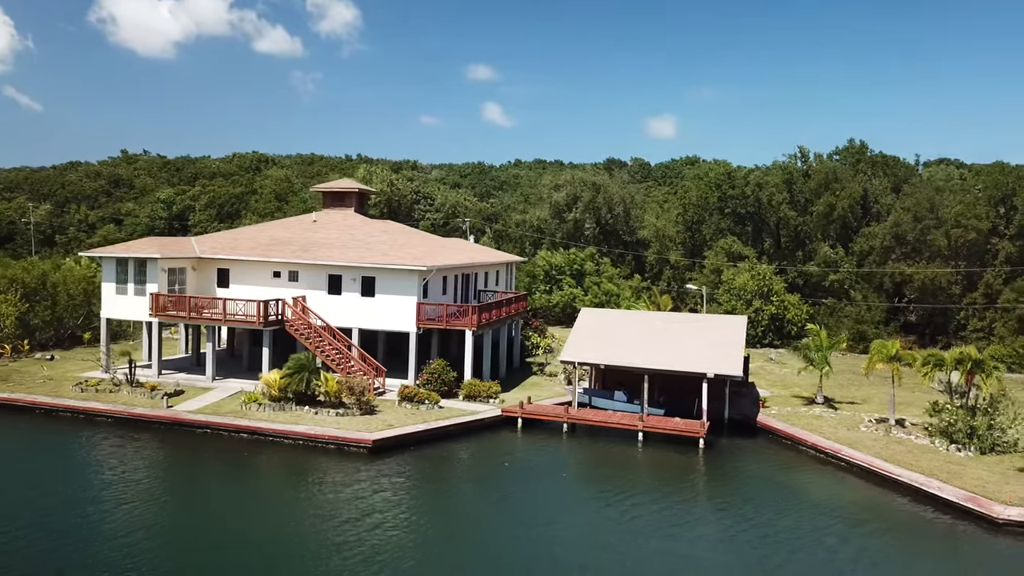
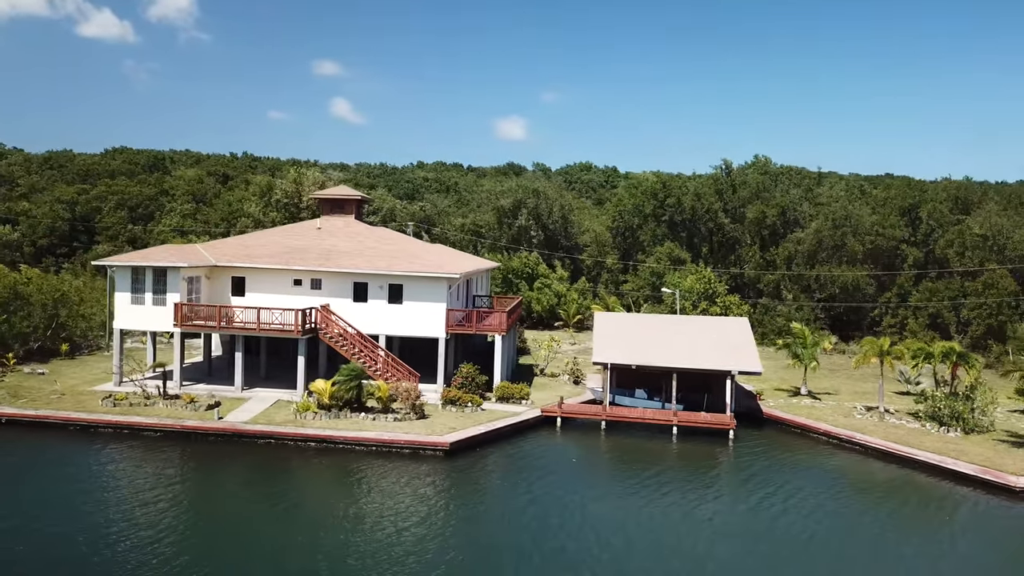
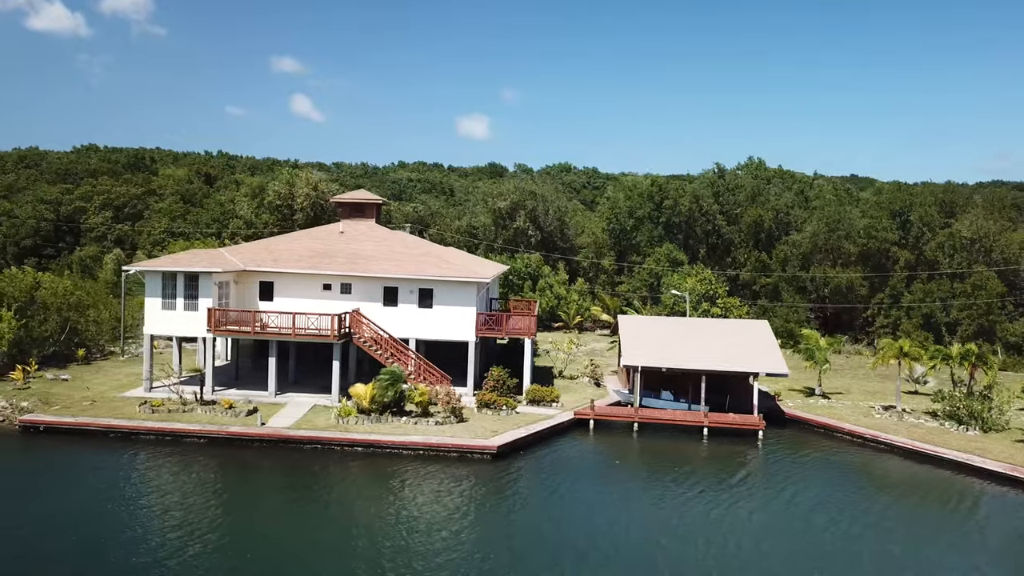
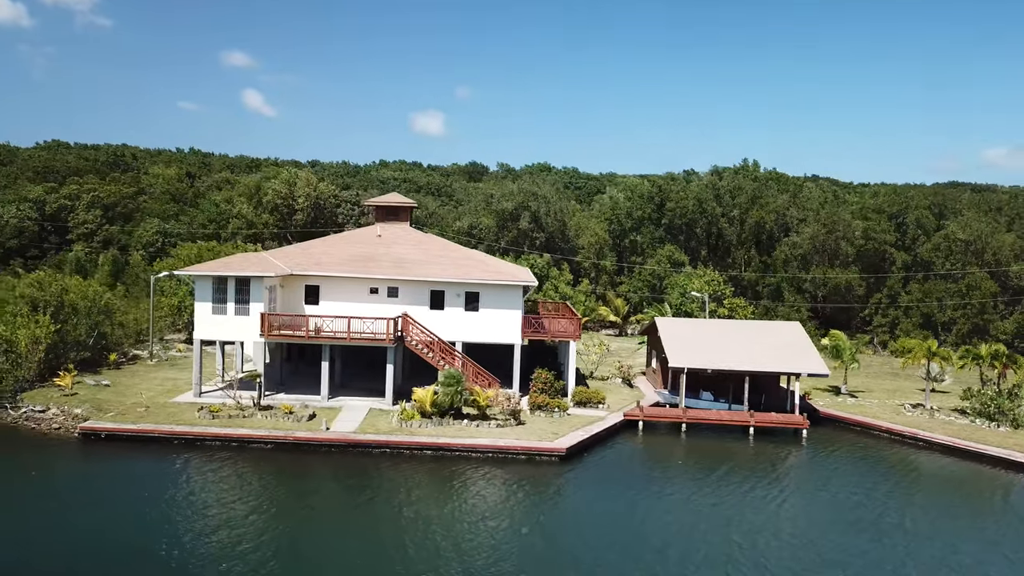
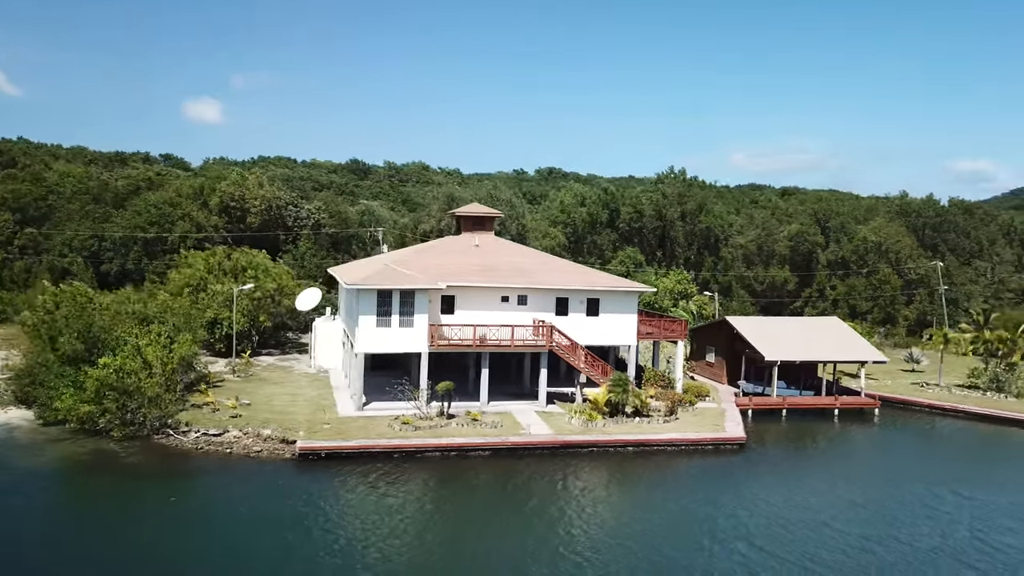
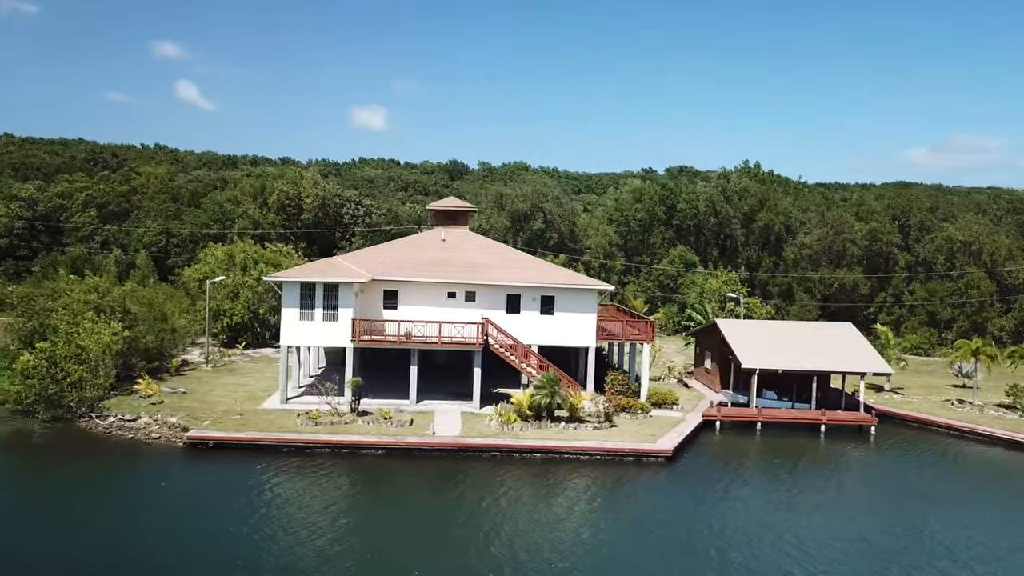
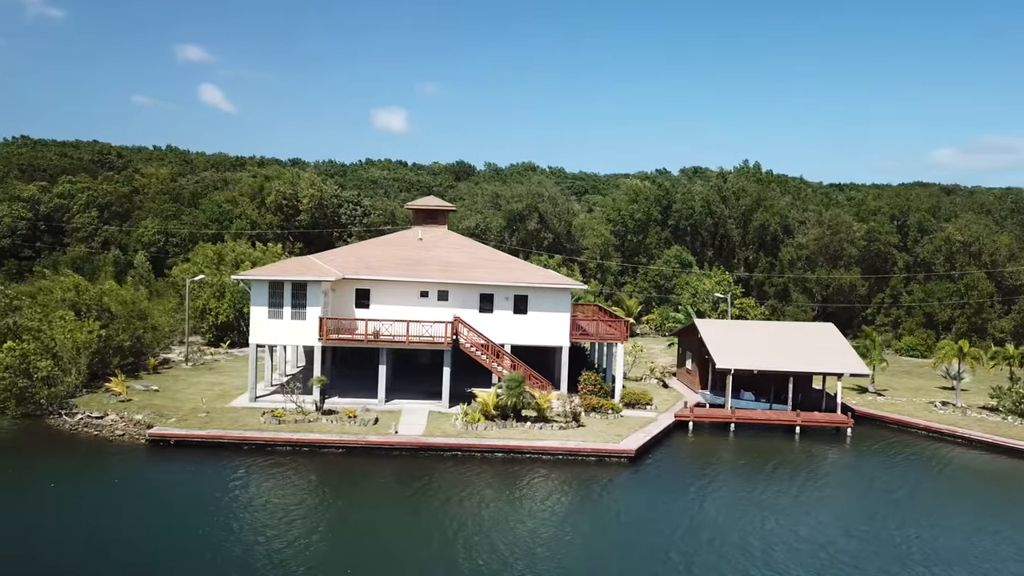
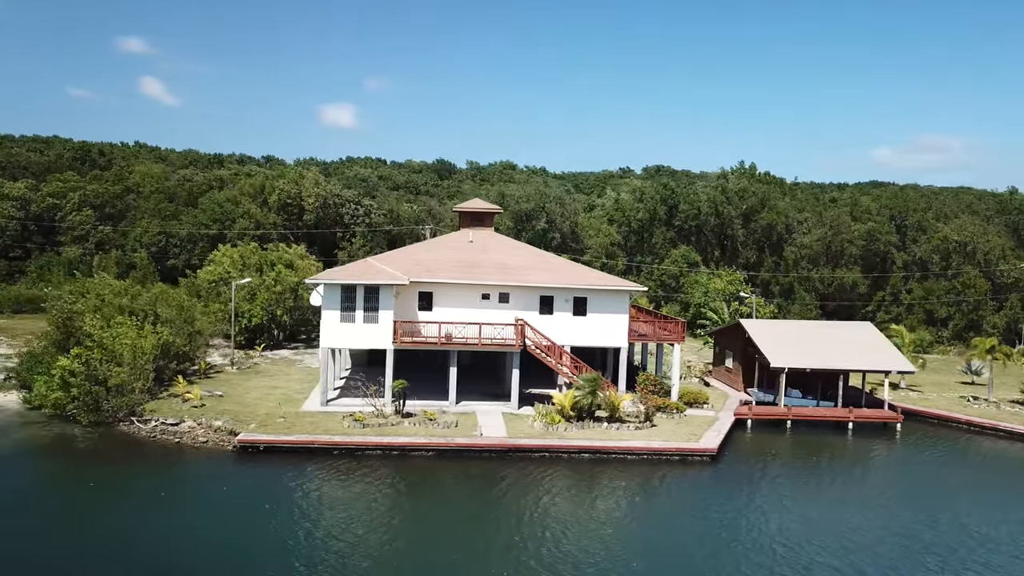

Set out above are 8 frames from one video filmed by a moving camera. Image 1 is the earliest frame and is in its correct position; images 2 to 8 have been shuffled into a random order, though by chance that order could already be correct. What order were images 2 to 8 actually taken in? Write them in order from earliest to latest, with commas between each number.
2, 3, 4, 7, 6, 8, 5
